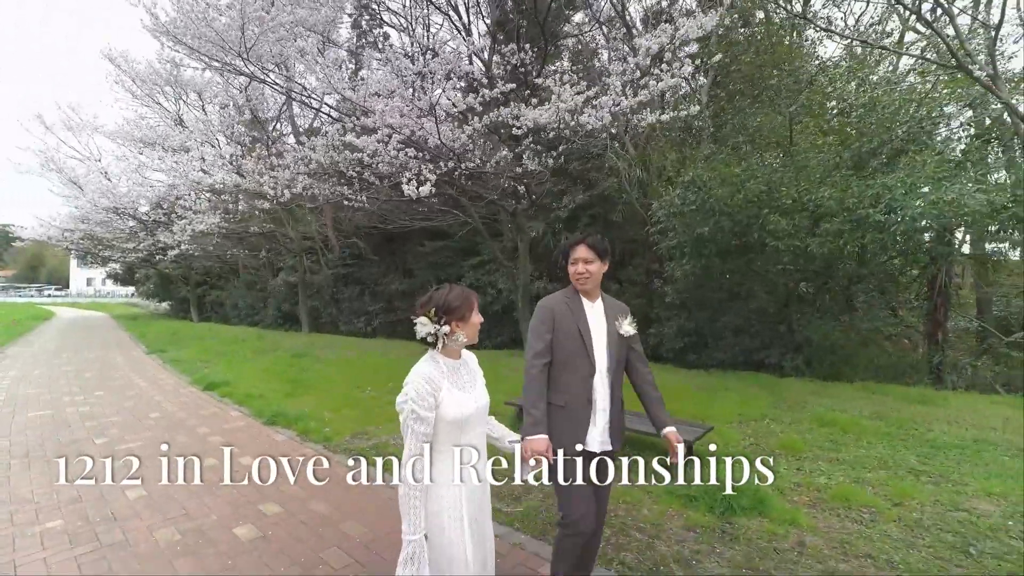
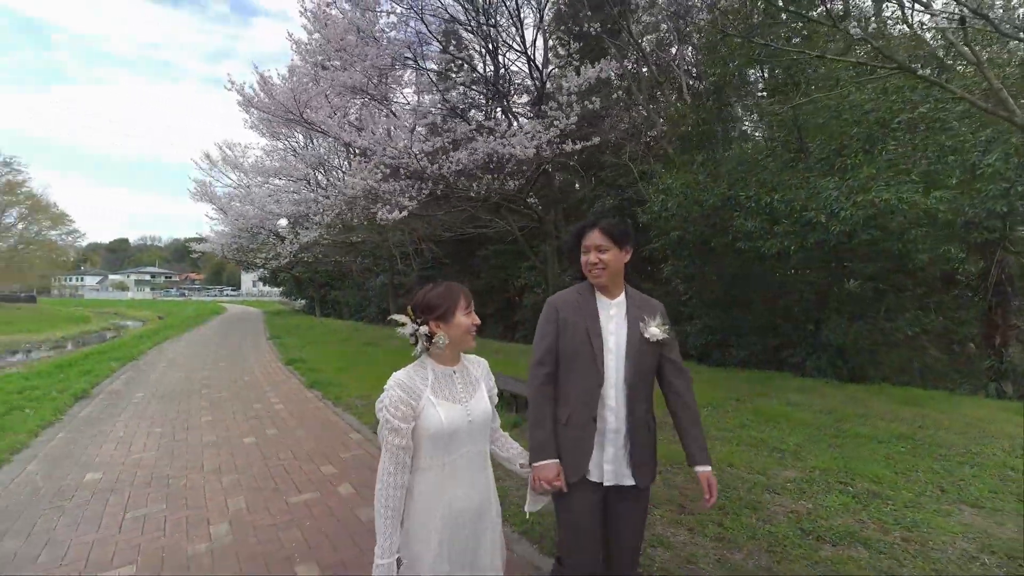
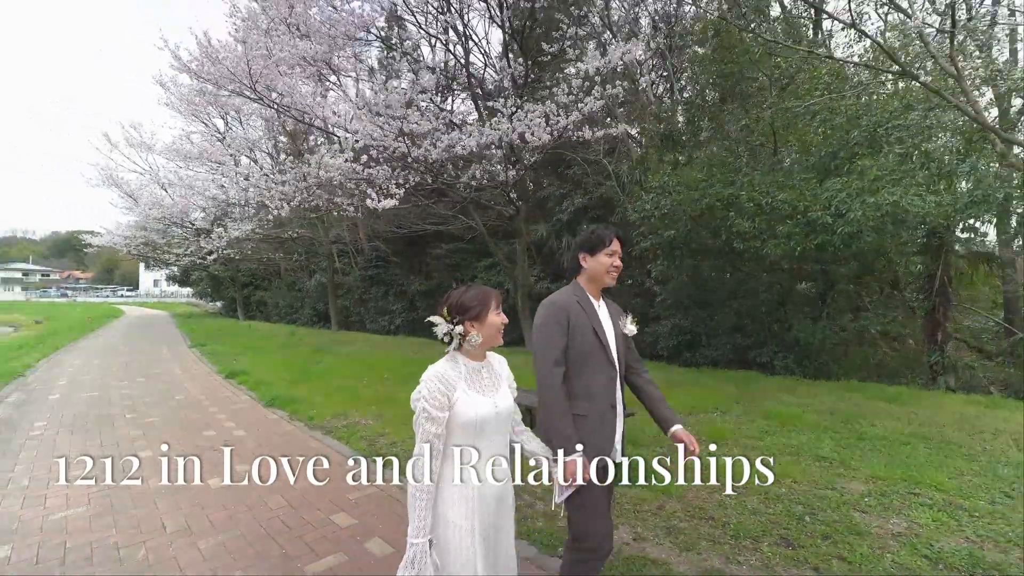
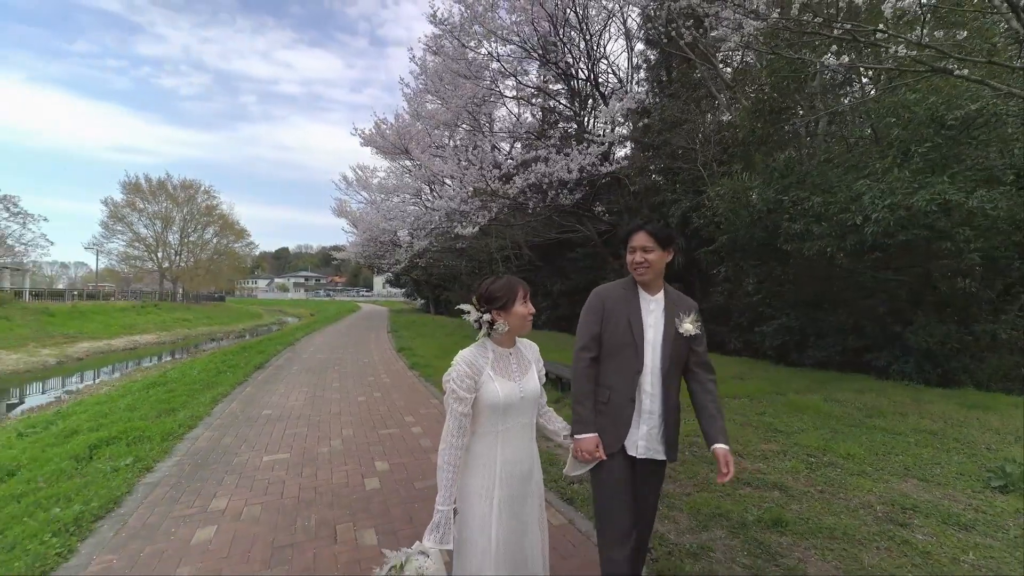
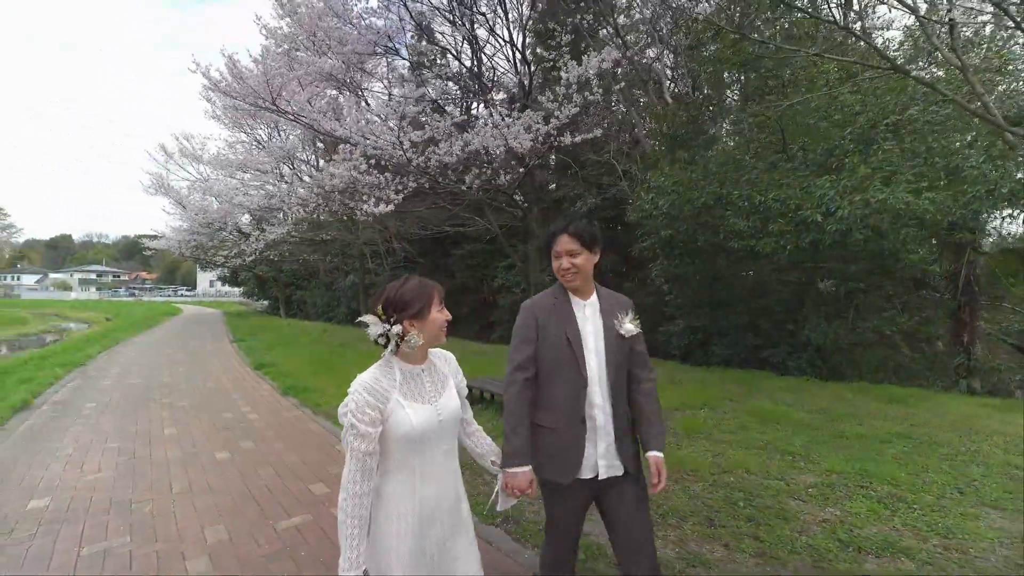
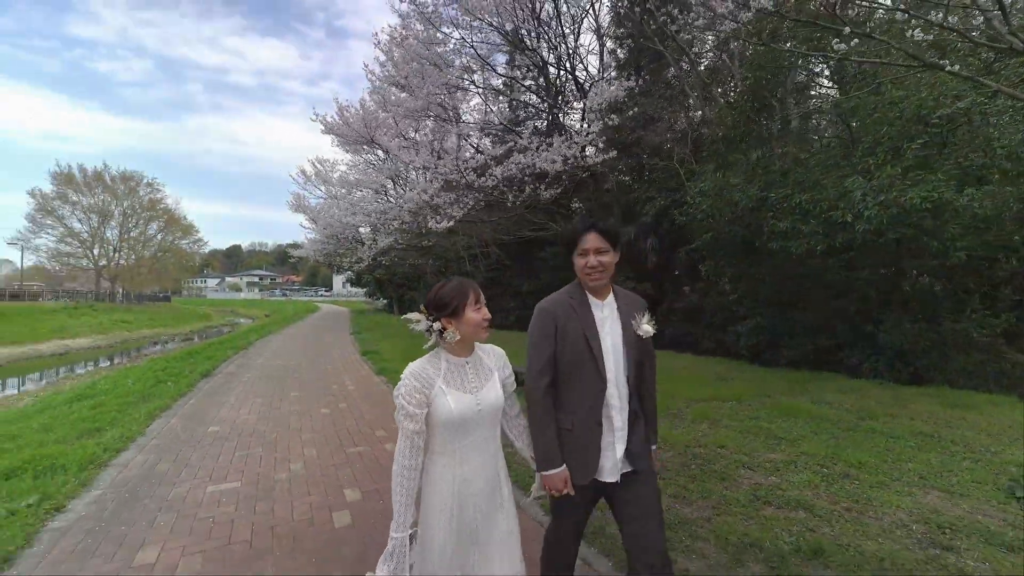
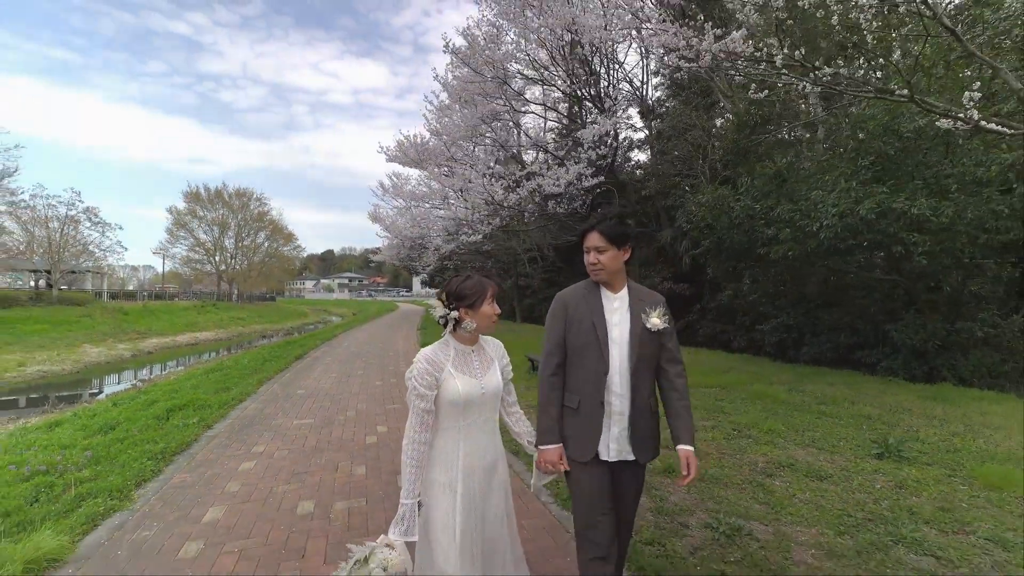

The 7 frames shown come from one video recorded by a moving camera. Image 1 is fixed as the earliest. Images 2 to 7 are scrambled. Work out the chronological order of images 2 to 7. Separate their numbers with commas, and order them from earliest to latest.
3, 5, 2, 6, 4, 7
